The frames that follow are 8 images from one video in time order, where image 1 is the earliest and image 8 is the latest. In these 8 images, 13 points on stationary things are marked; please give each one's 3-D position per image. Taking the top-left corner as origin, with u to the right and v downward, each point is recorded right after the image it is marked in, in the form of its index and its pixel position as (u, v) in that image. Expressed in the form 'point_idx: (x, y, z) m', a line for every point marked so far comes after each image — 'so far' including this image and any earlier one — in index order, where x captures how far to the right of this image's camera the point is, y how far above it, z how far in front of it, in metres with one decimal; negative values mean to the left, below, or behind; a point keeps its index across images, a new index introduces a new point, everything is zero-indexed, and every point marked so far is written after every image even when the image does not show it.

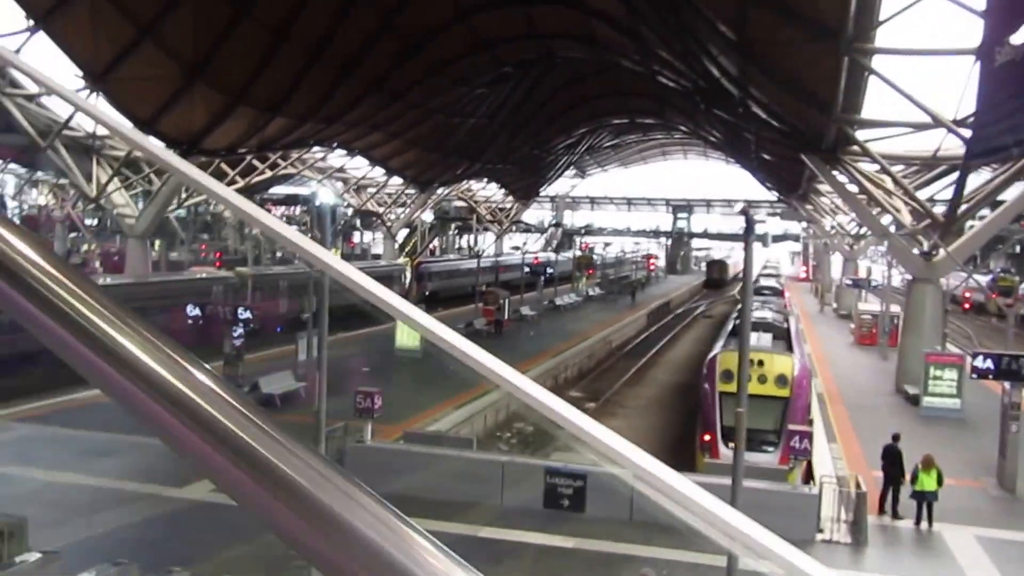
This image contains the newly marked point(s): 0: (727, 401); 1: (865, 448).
0: (+4.1, -2.1, +15.8) m
1: (+7.2, -3.3, +16.9) m
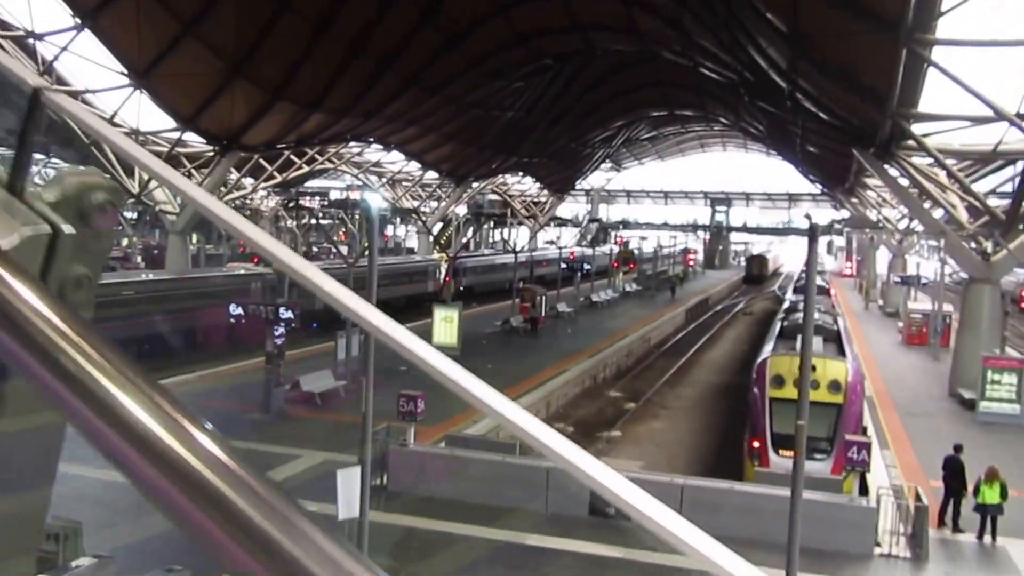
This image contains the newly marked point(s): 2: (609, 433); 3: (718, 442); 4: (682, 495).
0: (+4.8, -2.2, +15.3) m
1: (+8.1, -3.3, +16.3) m
2: (+2.3, -3.4, +19.6) m
3: (+4.7, -3.5, +19.2) m
4: (+2.6, -3.2, +12.9) m
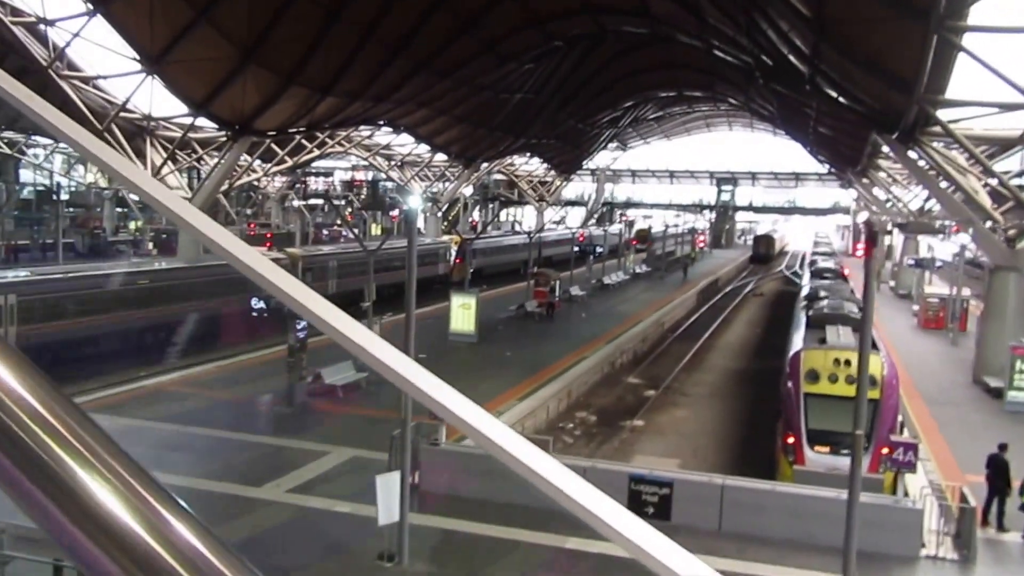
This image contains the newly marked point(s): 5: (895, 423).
0: (+5.4, -2.1, +15.1) m
1: (+8.6, -3.2, +16.2) m
2: (+2.8, -3.1, +19.5) m
3: (+5.2, -3.2, +19.1) m
4: (+3.2, -3.2, +12.8) m
5: (+6.5, -2.7, +14.6) m
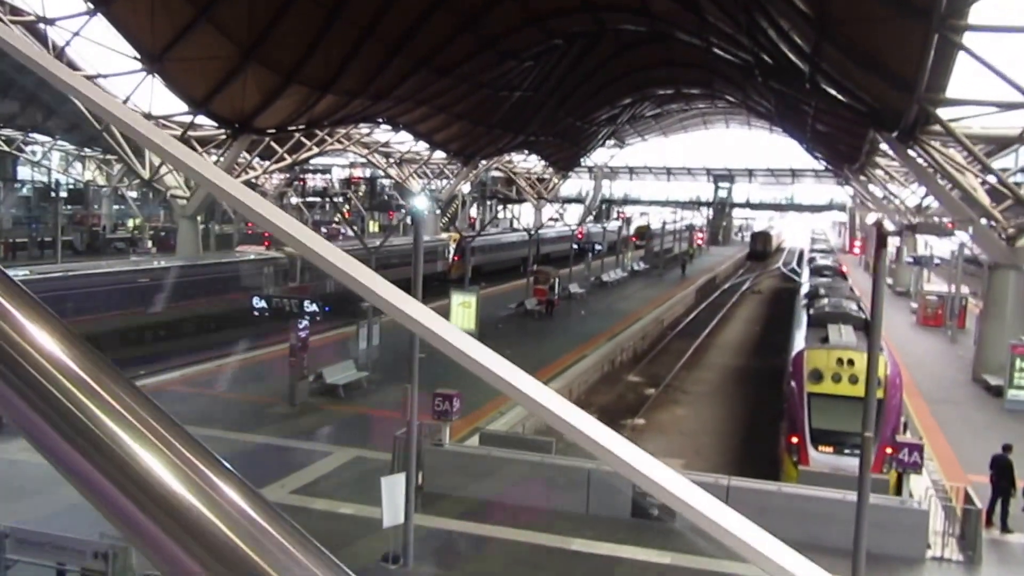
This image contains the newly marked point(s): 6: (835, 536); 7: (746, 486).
0: (+5.5, -2.1, +15.1) m
1: (+8.7, -3.2, +16.3) m
2: (+2.8, -3.1, +19.5) m
3: (+5.3, -3.2, +19.1) m
4: (+3.3, -3.2, +12.8) m
5: (+6.6, -2.7, +14.6) m
6: (+4.8, -3.7, +12.4) m
7: (+3.5, -3.0, +12.7) m
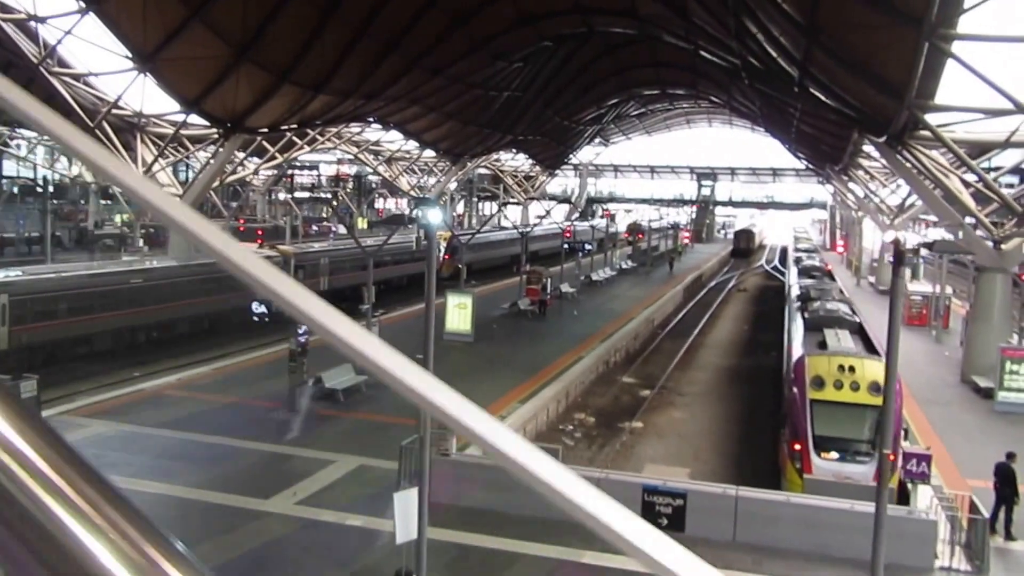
0: (+5.6, -2.2, +15.3) m
1: (+8.7, -3.3, +16.6) m
2: (+2.8, -3.2, +19.6) m
3: (+5.2, -3.3, +19.3) m
4: (+3.5, -3.4, +12.9) m
5: (+6.7, -2.9, +14.8) m
6: (+5.0, -3.9, +12.5) m
7: (+3.7, -3.2, +12.9) m
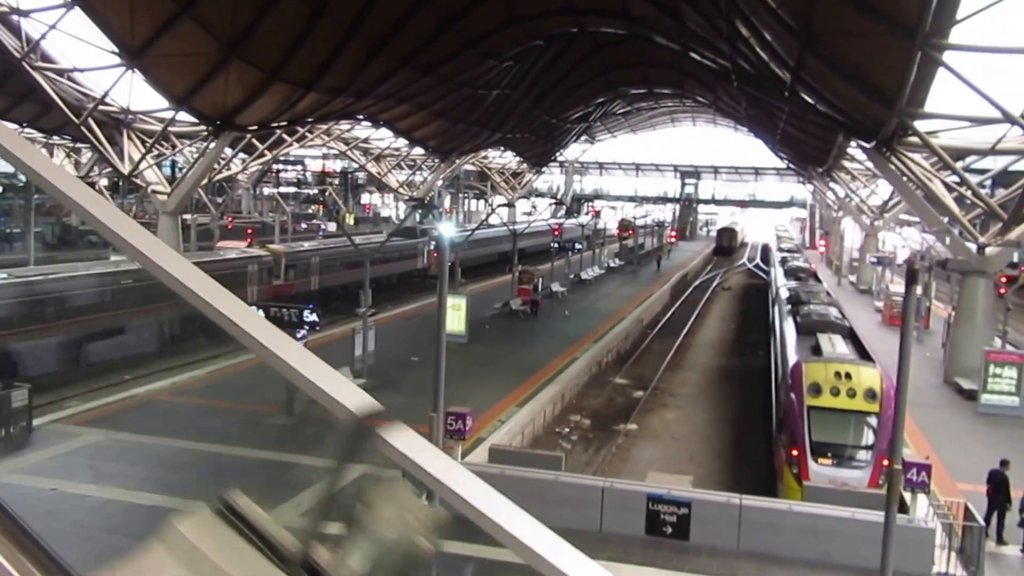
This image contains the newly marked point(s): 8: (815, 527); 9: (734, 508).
0: (+5.7, -2.4, +15.6) m
1: (+8.8, -3.5, +17.0) m
2: (+2.7, -3.3, +19.8) m
3: (+5.2, -3.4, +19.6) m
4: (+3.6, -3.6, +13.2) m
5: (+6.8, -3.0, +15.2) m
6: (+5.1, -4.1, +12.9) m
7: (+3.9, -3.4, +13.1) m
8: (+4.7, -3.7, +12.9) m
9: (+3.5, -3.4, +13.2) m
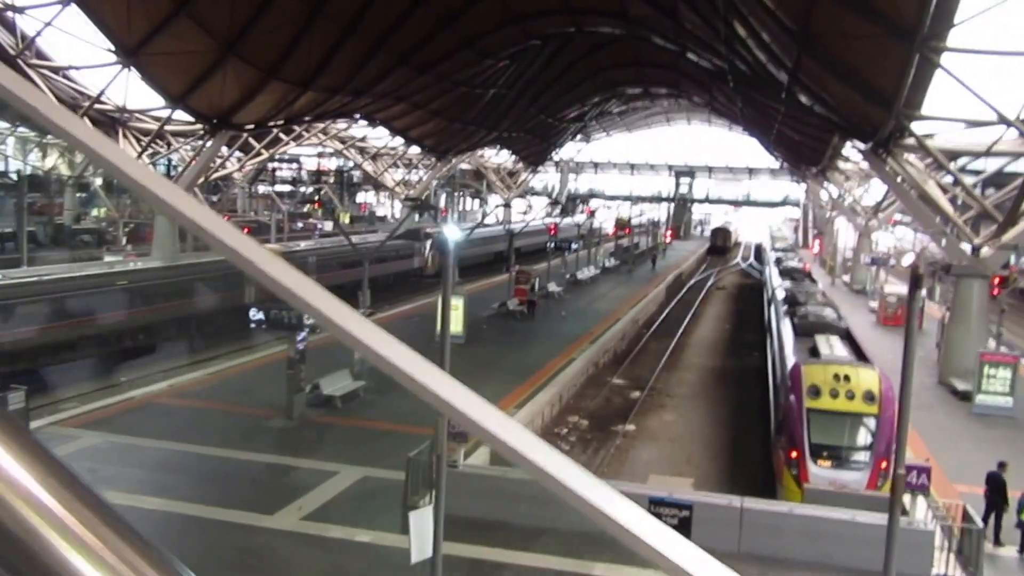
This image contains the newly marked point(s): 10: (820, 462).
0: (+5.7, -2.4, +15.7) m
1: (+8.8, -3.5, +17.1) m
2: (+2.7, -3.3, +19.9) m
3: (+5.1, -3.4, +19.7) m
4: (+3.6, -3.6, +13.2) m
5: (+6.8, -3.1, +15.3) m
6: (+5.2, -4.2, +13.0) m
7: (+3.9, -3.5, +13.2) m
8: (+4.7, -3.7, +13.0) m
9: (+3.6, -3.5, +13.3) m
10: (+5.6, -3.2, +15.3) m
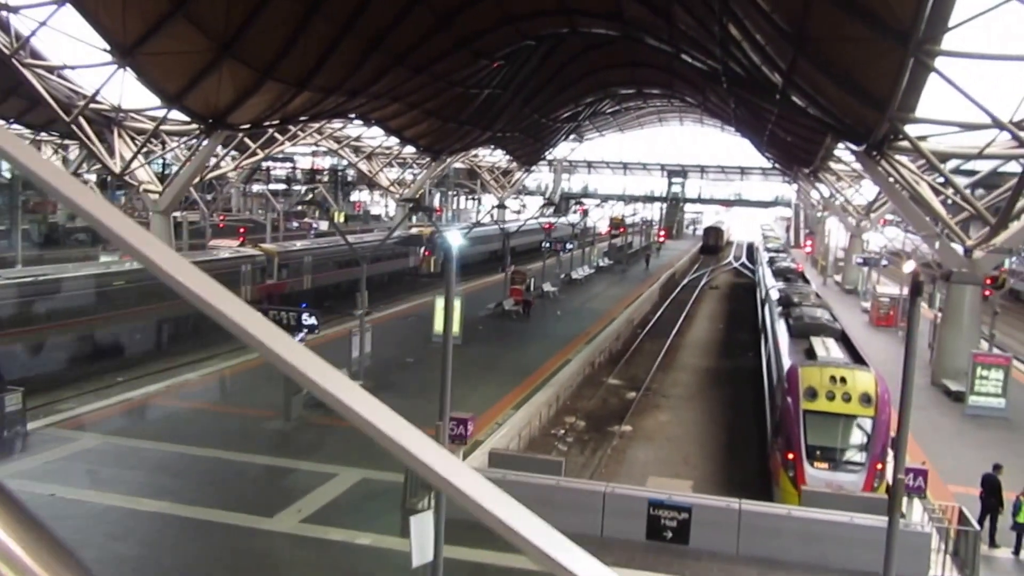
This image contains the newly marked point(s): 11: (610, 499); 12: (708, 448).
0: (+5.7, -2.5, +15.8) m
1: (+8.7, -3.6, +17.3) m
2: (+2.6, -3.3, +20.0) m
3: (+5.1, -3.5, +19.9) m
4: (+3.7, -3.7, +13.3) m
5: (+6.8, -3.2, +15.4) m
6: (+5.2, -4.2, +13.1) m
7: (+3.9, -3.5, +13.3) m
8: (+4.8, -3.8, +13.1) m
9: (+3.6, -3.6, +13.4) m
10: (+5.6, -3.2, +15.4) m
11: (+1.6, -3.5, +13.8) m
12: (+4.4, -3.6, +19.0) m
